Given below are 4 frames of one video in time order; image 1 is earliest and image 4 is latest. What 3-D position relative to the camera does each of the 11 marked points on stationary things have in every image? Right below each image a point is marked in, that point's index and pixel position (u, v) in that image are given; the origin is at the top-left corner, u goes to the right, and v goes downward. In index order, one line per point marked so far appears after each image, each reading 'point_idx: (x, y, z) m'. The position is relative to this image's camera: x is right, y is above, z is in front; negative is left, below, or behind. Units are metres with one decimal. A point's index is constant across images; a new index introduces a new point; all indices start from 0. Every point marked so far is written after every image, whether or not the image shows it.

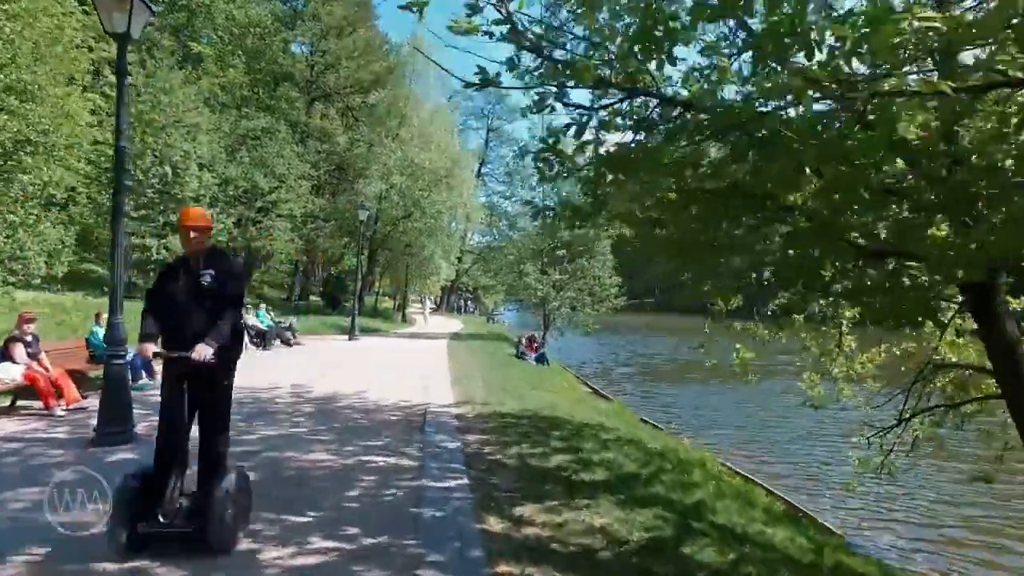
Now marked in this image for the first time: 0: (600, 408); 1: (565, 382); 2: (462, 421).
0: (+1.7, -2.3, +14.1) m
1: (+1.4, -2.5, +18.5) m
2: (-0.7, -1.8, +9.8) m
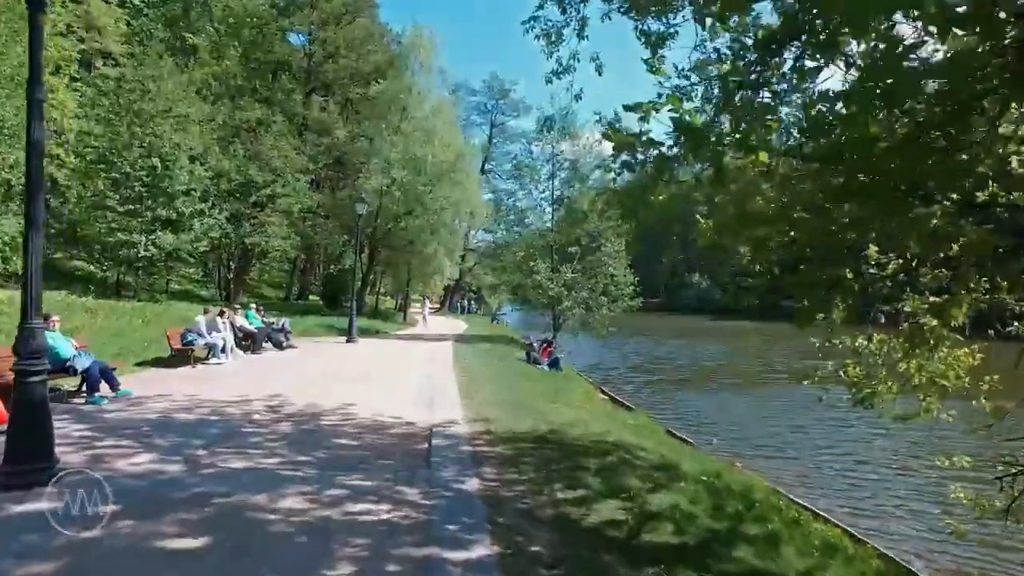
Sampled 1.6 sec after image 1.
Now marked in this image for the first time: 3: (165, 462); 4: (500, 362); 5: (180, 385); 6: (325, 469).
0: (+2.0, -2.3, +12.3) m
1: (+1.7, -2.4, +16.8) m
2: (-0.4, -1.8, +8.1) m
3: (-3.5, -1.7, +7.1) m
4: (-0.3, -2.1, +19.9) m
5: (-6.0, -1.8, +13.0) m
6: (-1.8, -1.8, +7.0) m
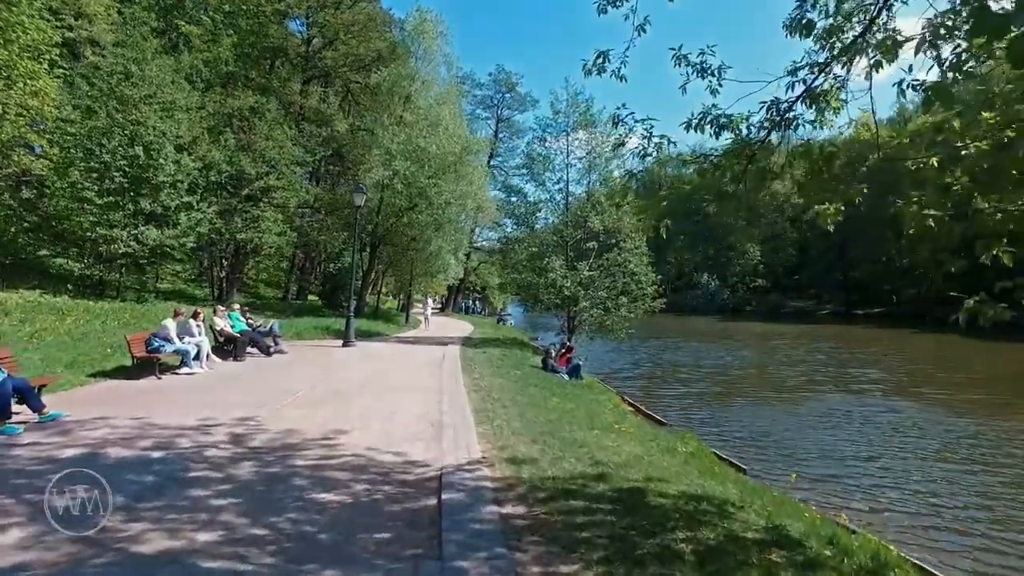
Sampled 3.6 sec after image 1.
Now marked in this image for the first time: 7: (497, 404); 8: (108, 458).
0: (+2.4, -2.3, +9.9) m
1: (+2.1, -2.4, +14.4) m
2: (0.0, -1.8, +5.7) m
3: (-3.1, -1.7, +4.8) m
4: (+0.1, -2.0, +17.5) m
5: (-5.6, -1.7, +10.7) m
6: (-1.5, -1.7, +4.6) m
7: (-0.2, -1.8, +11.3) m
8: (-4.1, -1.7, +7.3) m
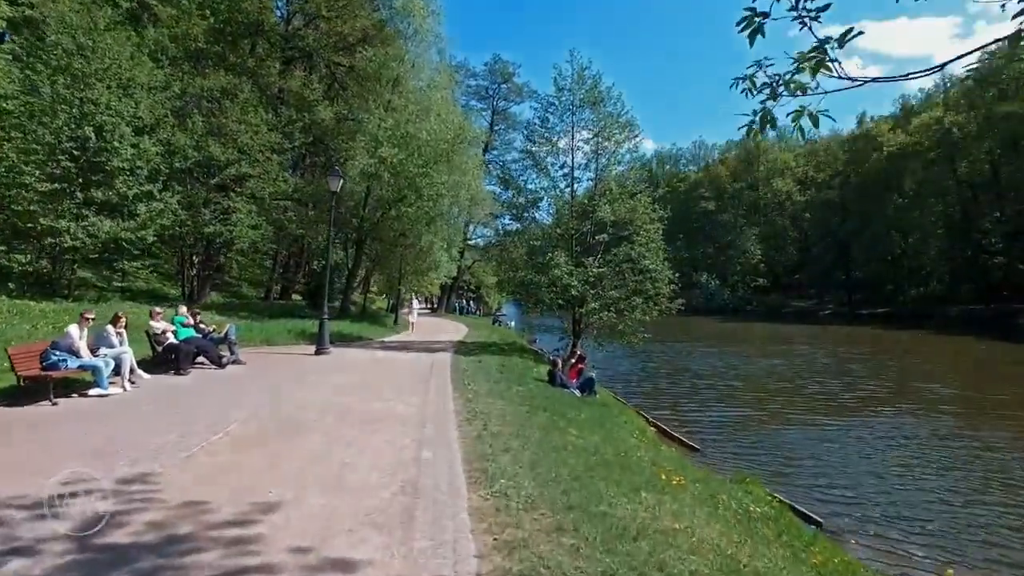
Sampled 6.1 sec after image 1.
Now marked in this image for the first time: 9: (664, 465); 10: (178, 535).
0: (+2.5, -2.3, +6.8) m
1: (+2.1, -2.4, +11.3) m
2: (+0.1, -1.7, +2.5) m
3: (-3.0, -1.7, +1.6) m
4: (+0.1, -2.0, +14.4) m
5: (-5.5, -1.7, +7.5) m
6: (-1.3, -1.7, +1.4) m
7: (-0.1, -1.8, +8.2) m
8: (-4.0, -1.7, +4.1) m
9: (+2.0, -2.3, +9.5) m
10: (-2.4, -1.8, +5.3) m
